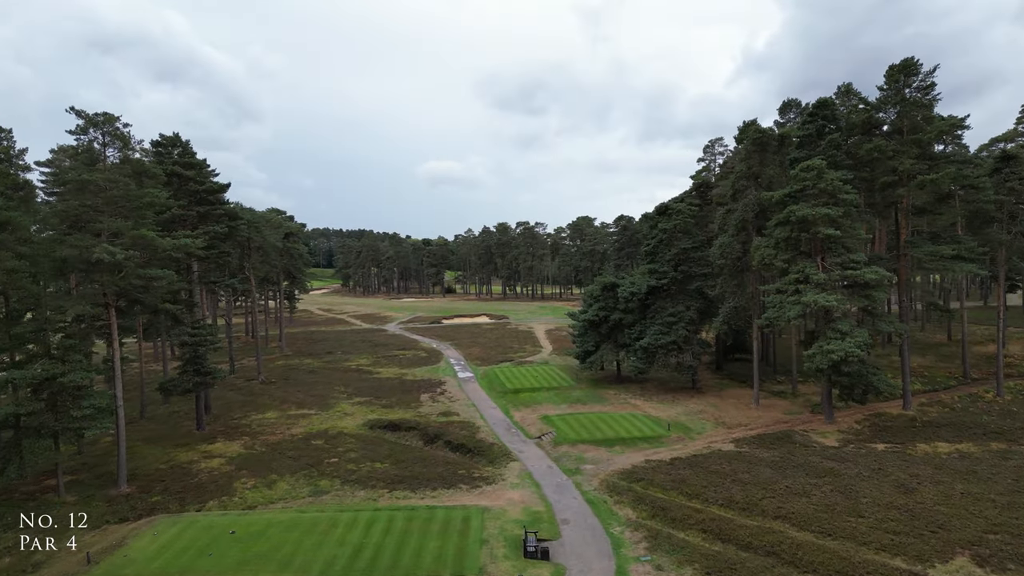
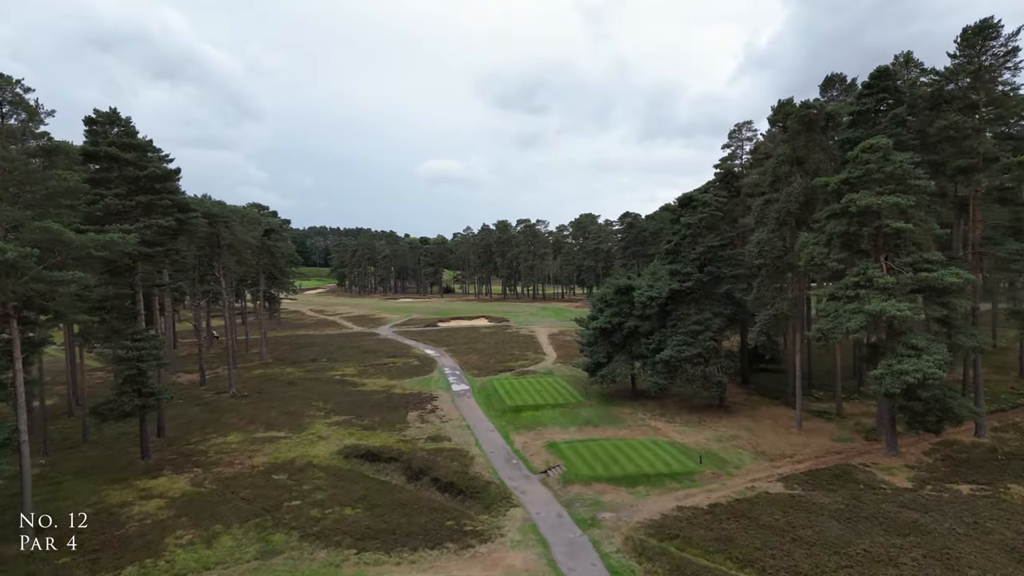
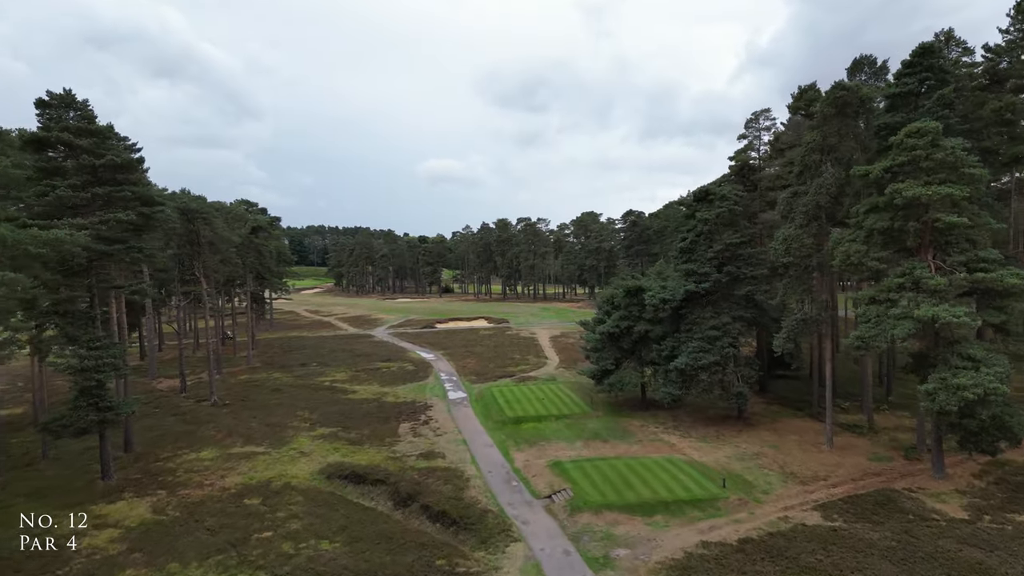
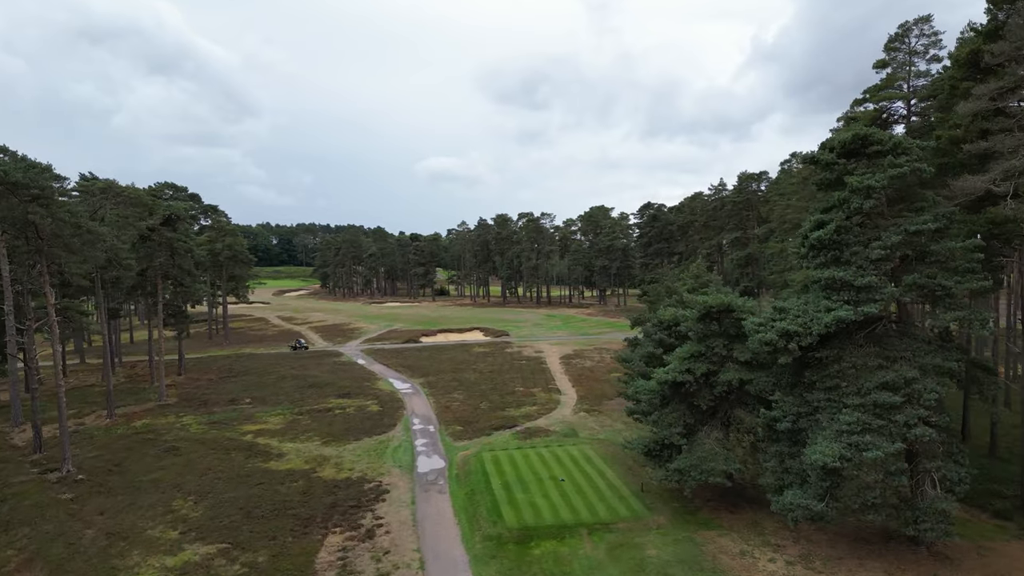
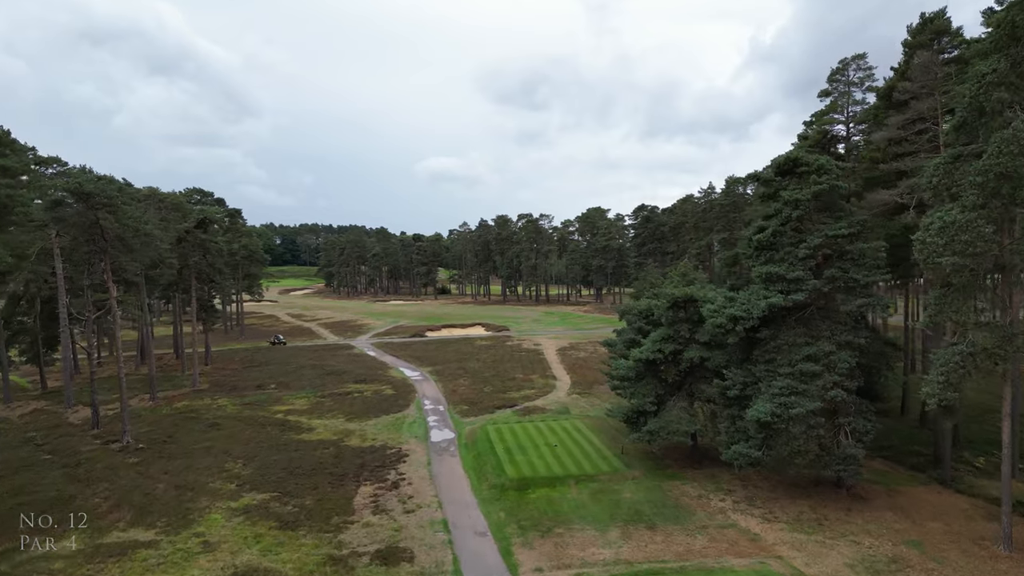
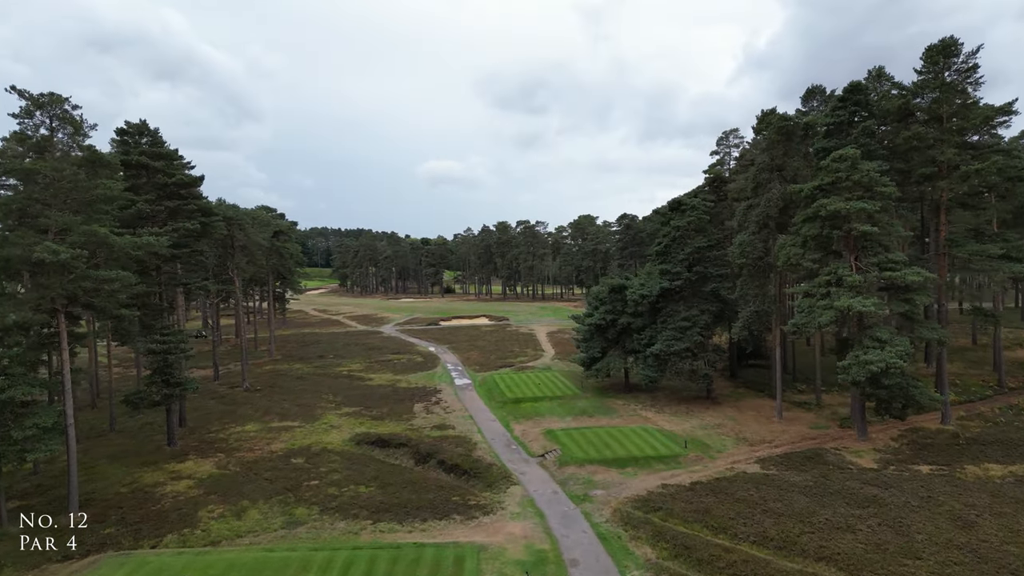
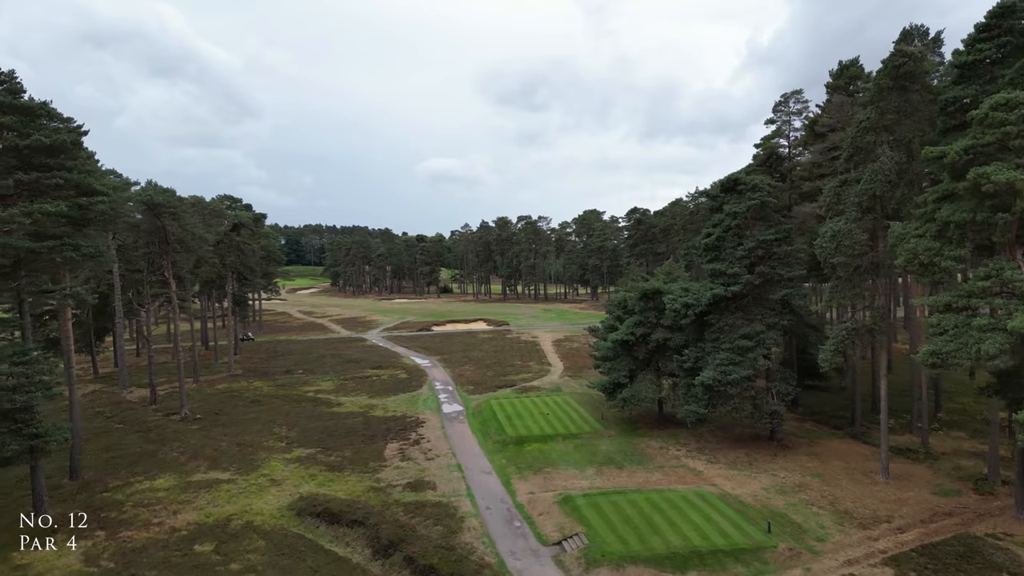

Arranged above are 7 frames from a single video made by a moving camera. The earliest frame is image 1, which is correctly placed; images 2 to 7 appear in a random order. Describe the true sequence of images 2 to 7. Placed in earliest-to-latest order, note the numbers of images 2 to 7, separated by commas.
6, 2, 3, 7, 5, 4
